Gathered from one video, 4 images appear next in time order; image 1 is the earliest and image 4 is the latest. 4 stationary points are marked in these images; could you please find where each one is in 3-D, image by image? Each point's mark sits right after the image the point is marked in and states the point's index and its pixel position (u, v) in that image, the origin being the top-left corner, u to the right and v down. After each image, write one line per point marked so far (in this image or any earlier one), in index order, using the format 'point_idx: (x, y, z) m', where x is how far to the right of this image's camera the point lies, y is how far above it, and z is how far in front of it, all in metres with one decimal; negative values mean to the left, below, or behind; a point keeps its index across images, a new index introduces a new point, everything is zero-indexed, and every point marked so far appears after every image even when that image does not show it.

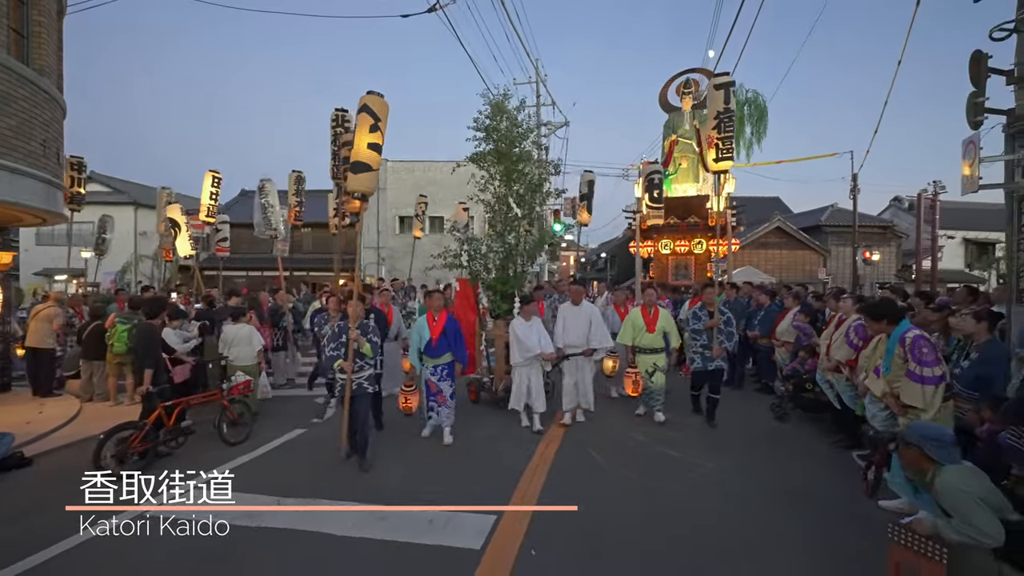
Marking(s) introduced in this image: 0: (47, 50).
0: (-6.1, +3.2, +8.5) m
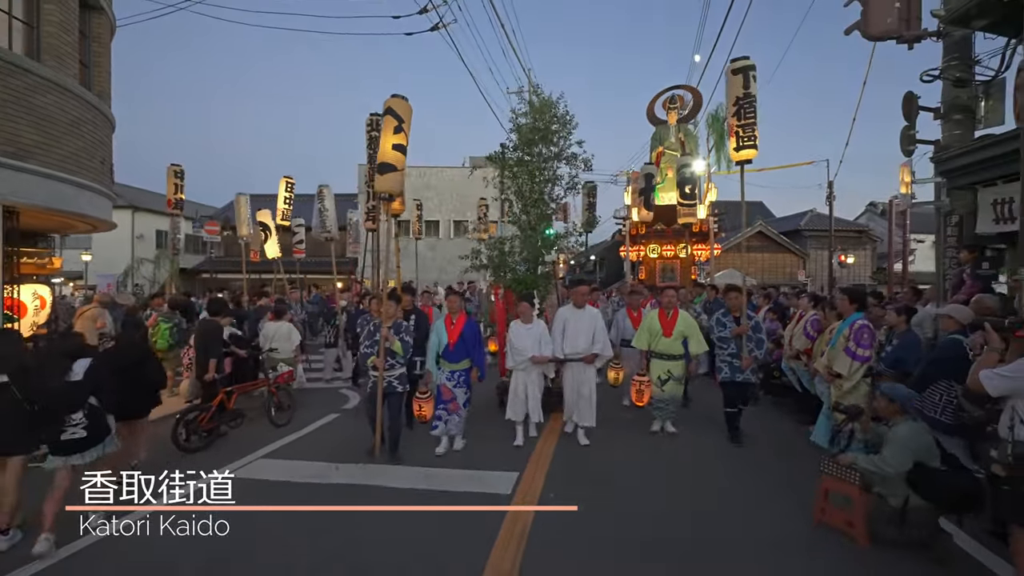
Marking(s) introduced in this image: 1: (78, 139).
0: (-6.0, +3.1, +9.6) m
1: (-5.9, +2.0, +8.8) m
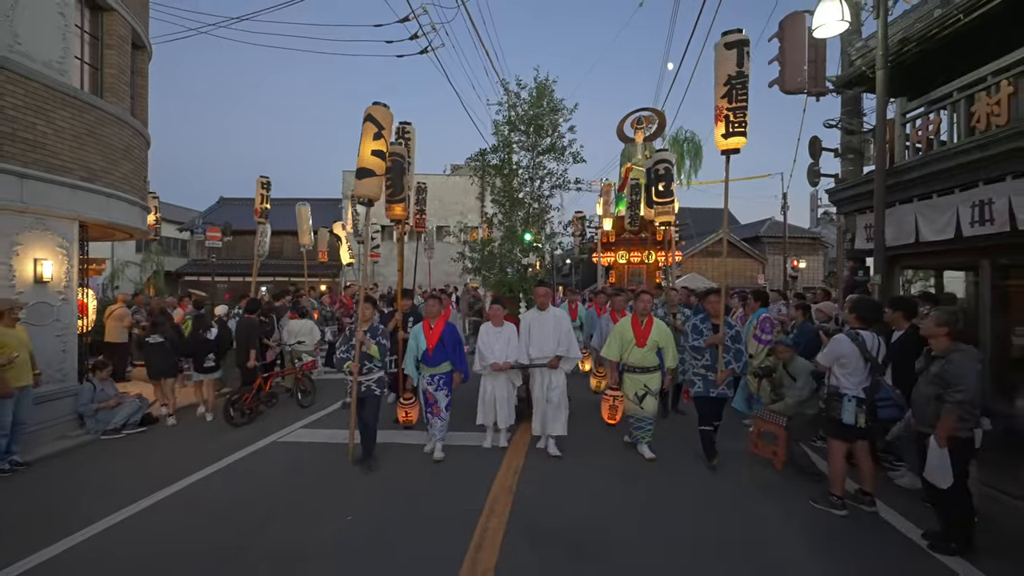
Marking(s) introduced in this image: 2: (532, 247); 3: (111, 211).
0: (-6.3, +3.1, +11.1) m
1: (-6.1, +2.0, +10.2) m
2: (+0.4, +0.8, +13.1) m
3: (-5.9, +1.1, +9.5) m
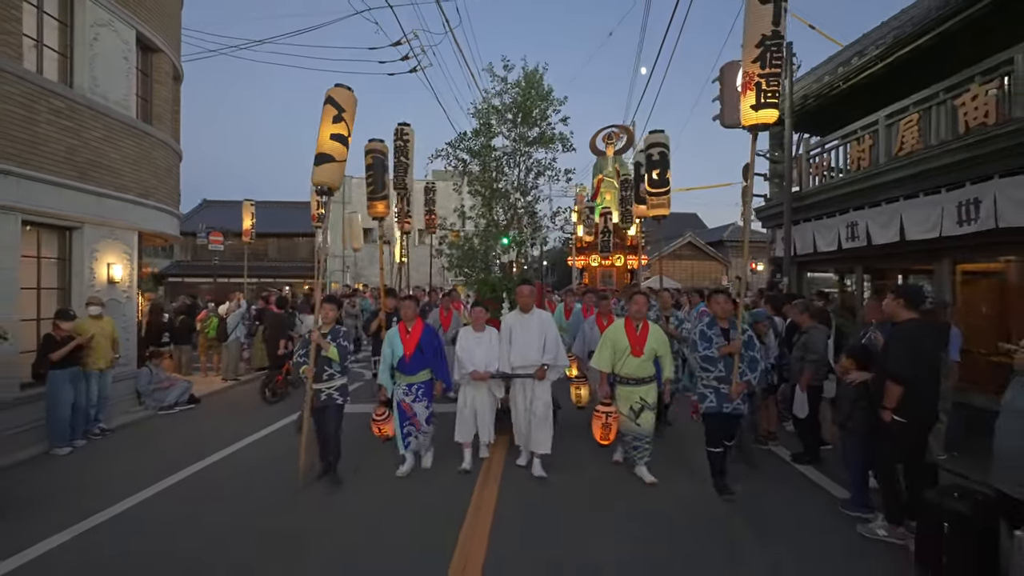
0: (-6.5, +3.1, +12.7) m
1: (-6.3, +2.0, +11.9) m
2: (+0.1, +0.8, +15.0) m
3: (-6.1, +1.2, +11.2) m
